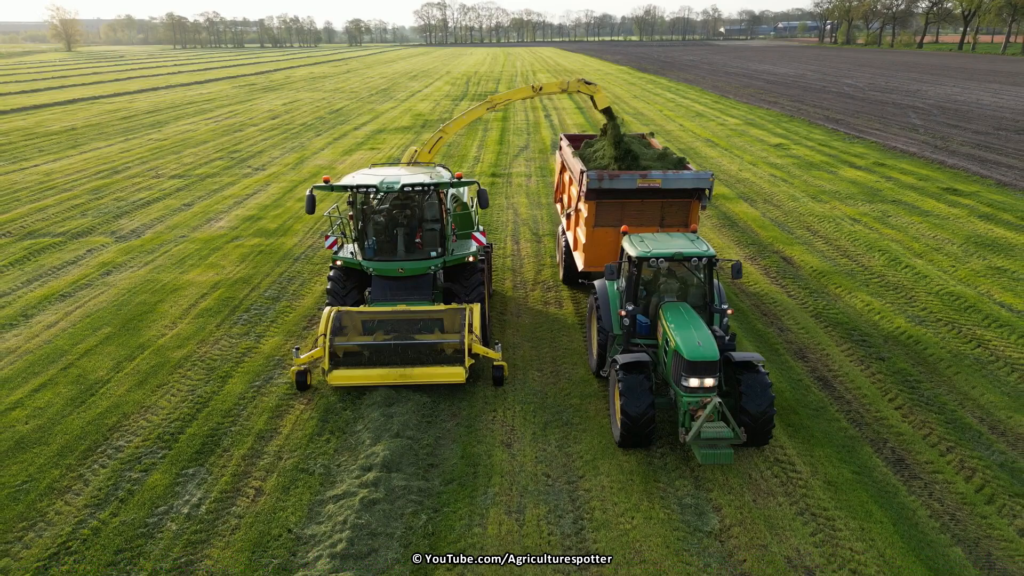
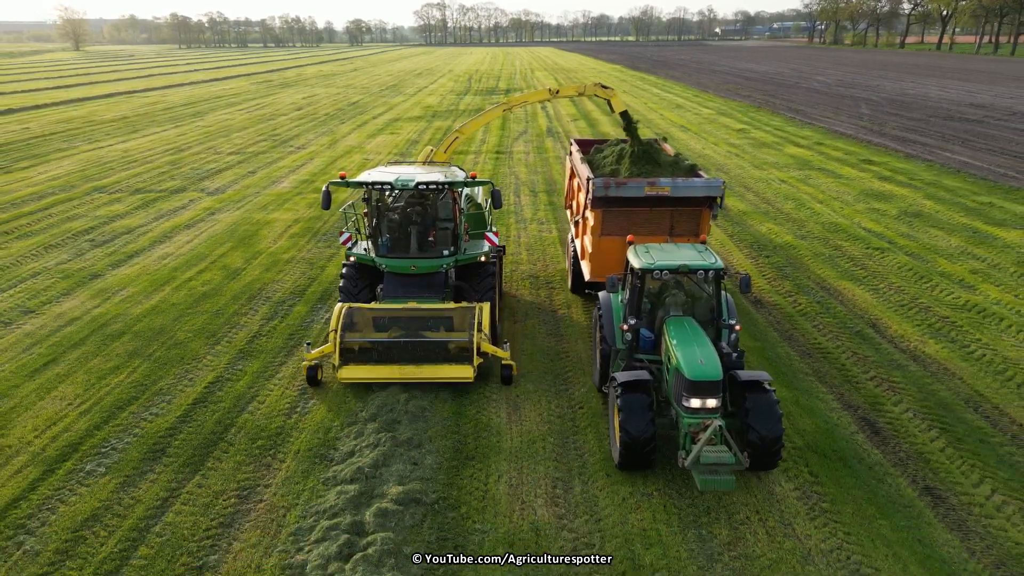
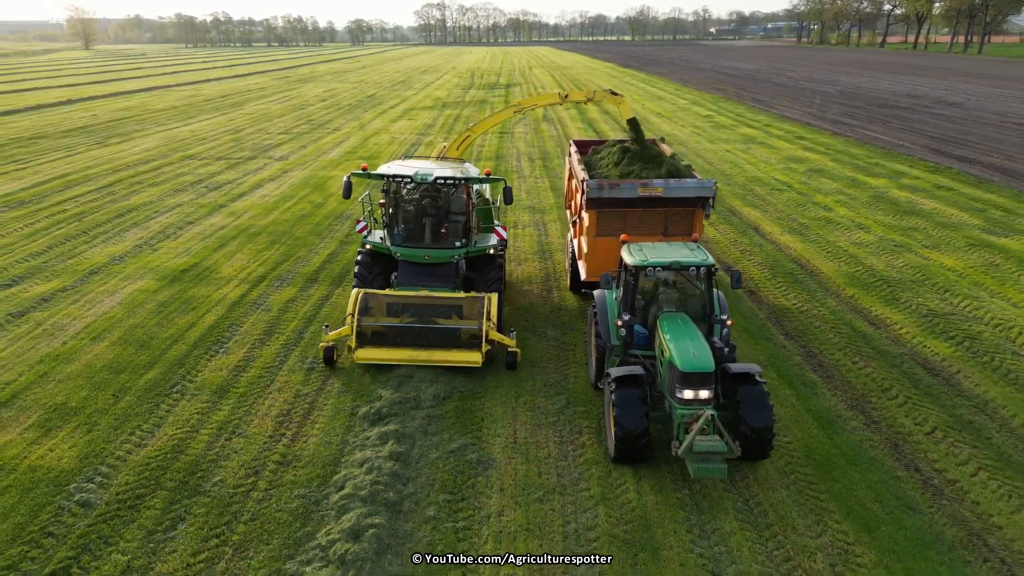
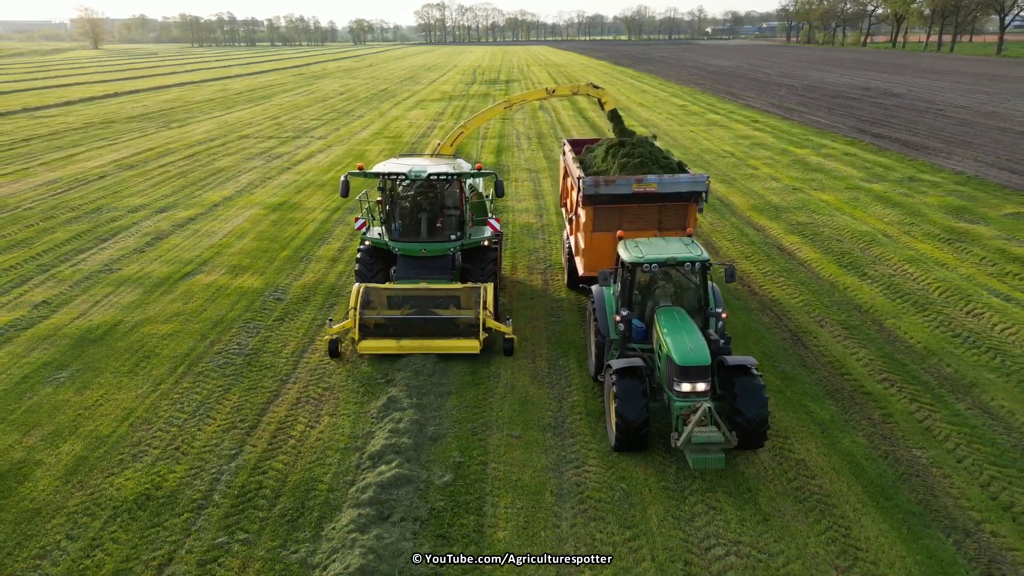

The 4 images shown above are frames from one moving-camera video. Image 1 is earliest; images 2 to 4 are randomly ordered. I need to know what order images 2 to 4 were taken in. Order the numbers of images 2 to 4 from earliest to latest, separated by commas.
2, 3, 4
